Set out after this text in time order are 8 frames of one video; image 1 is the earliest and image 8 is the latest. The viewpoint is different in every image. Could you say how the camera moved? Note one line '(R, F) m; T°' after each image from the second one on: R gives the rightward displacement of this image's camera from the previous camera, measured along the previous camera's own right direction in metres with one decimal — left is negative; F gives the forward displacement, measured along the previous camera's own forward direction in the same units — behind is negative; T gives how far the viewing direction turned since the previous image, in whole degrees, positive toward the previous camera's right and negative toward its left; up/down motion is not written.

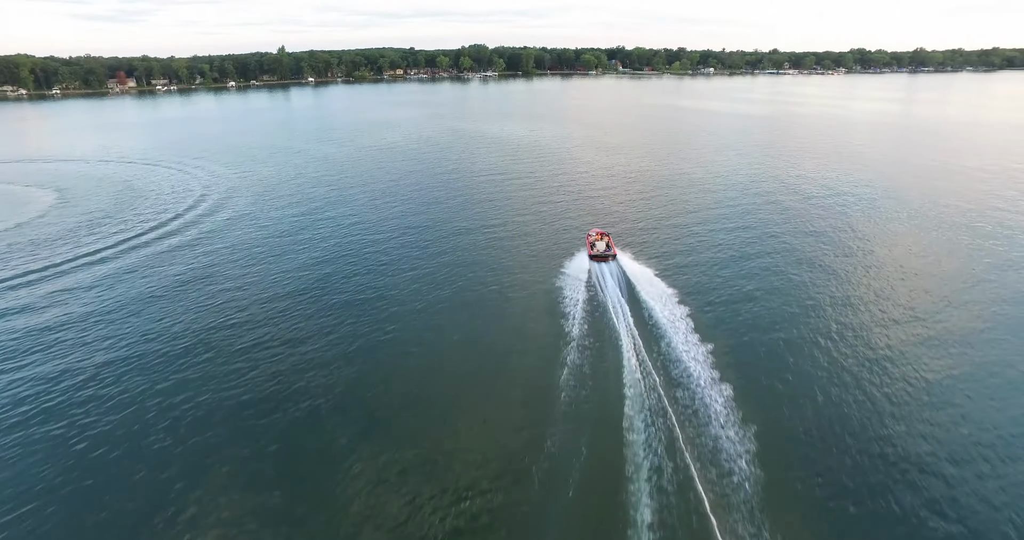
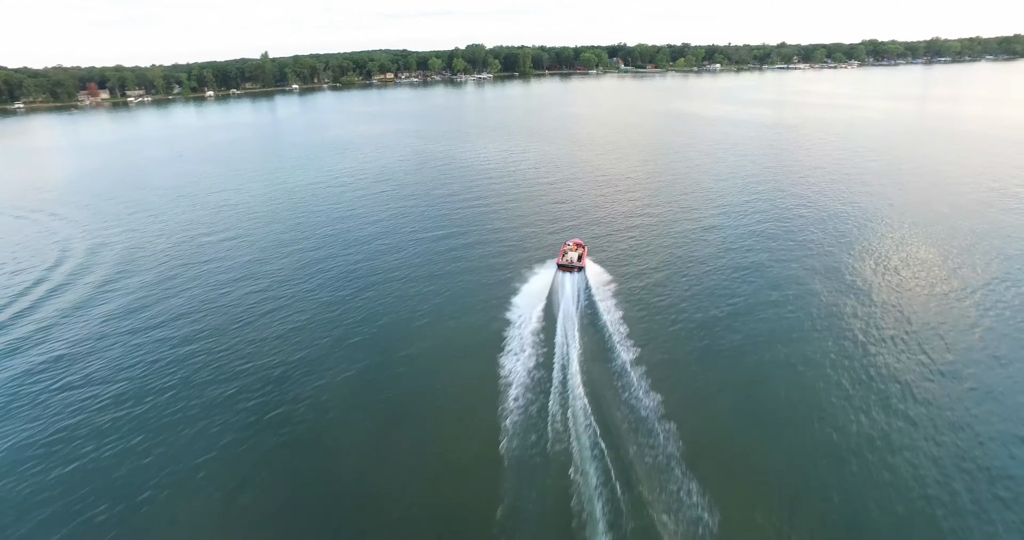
(+5.1, +19.9) m; -1°
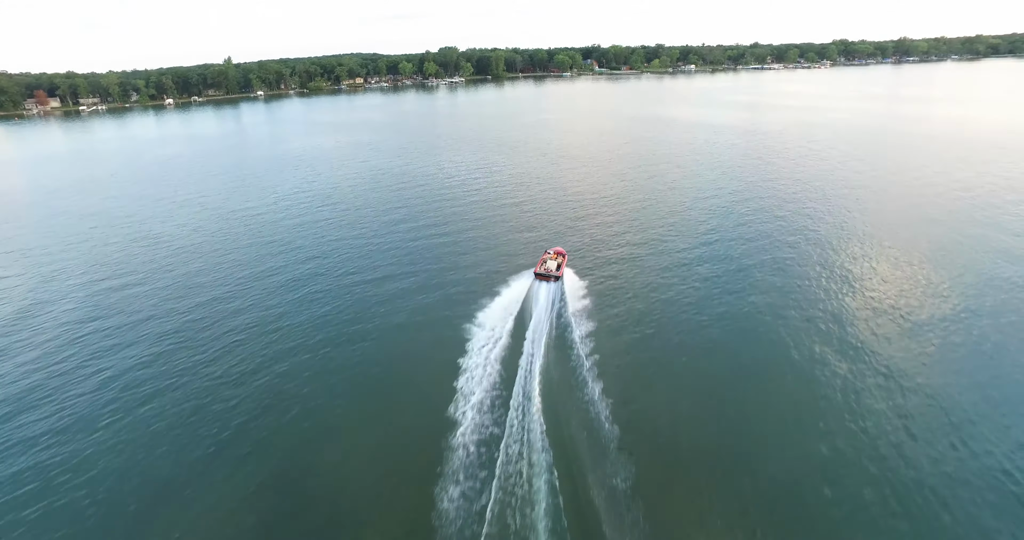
(+2.0, +8.6) m; +2°
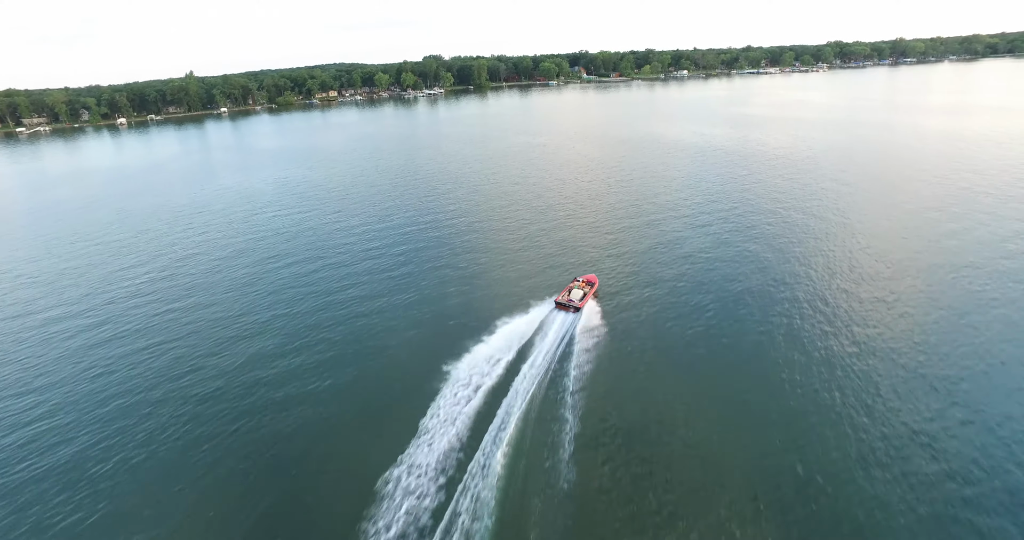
(+5.7, +24.2) m; 0°
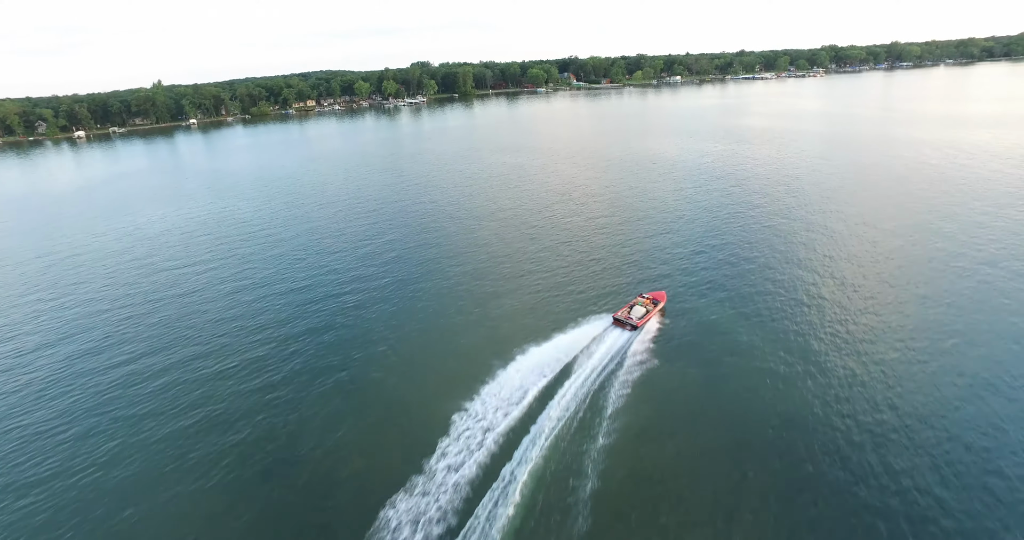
(+4.6, +17.1) m; 0°
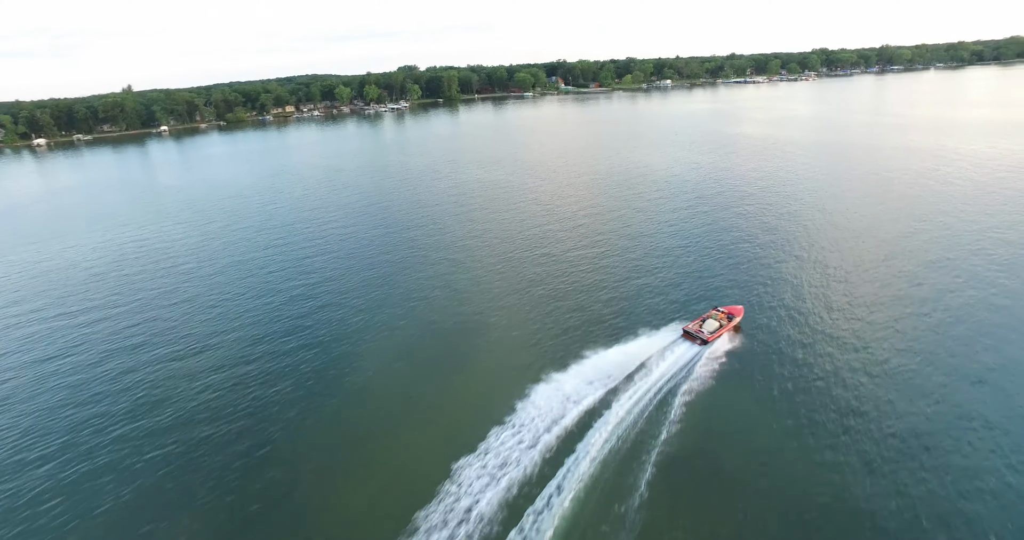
(+3.3, +11.6) m; +1°
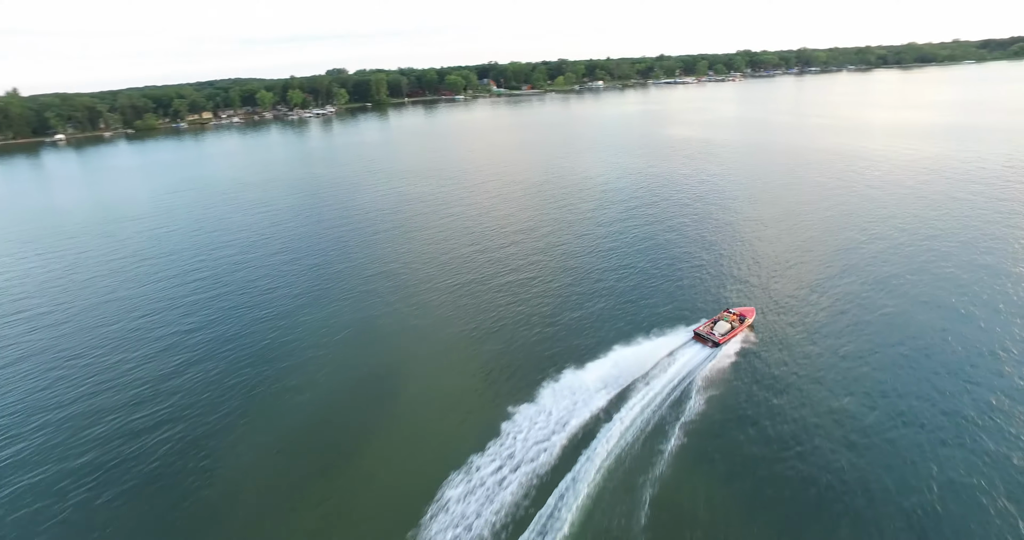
(+2.2, +7.6) m; +5°
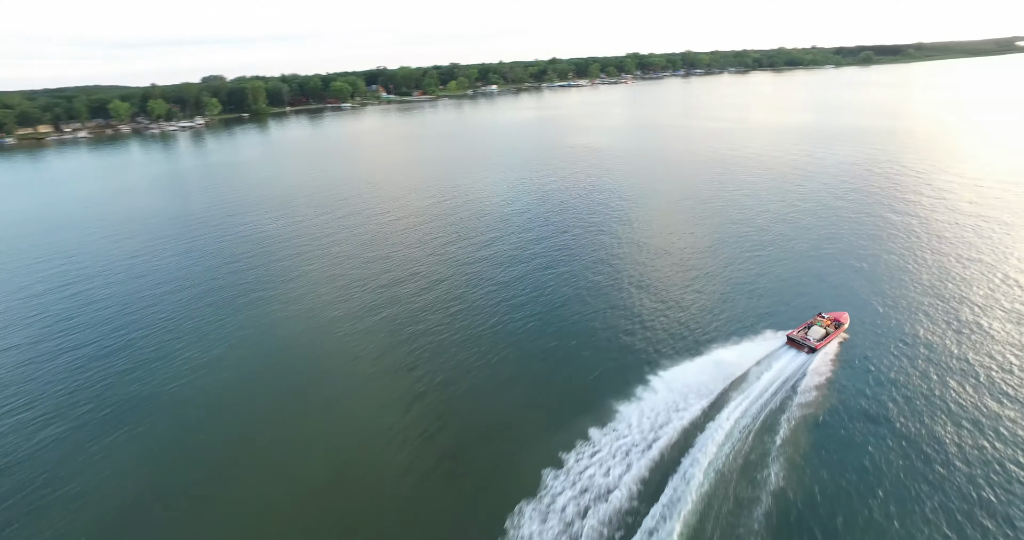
(+2.7, +16.2) m; +9°
